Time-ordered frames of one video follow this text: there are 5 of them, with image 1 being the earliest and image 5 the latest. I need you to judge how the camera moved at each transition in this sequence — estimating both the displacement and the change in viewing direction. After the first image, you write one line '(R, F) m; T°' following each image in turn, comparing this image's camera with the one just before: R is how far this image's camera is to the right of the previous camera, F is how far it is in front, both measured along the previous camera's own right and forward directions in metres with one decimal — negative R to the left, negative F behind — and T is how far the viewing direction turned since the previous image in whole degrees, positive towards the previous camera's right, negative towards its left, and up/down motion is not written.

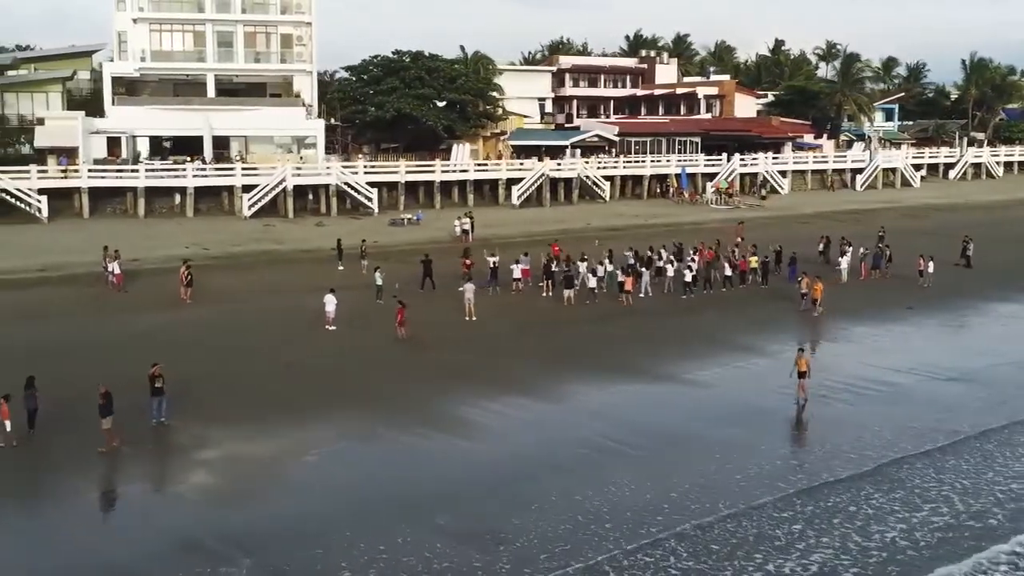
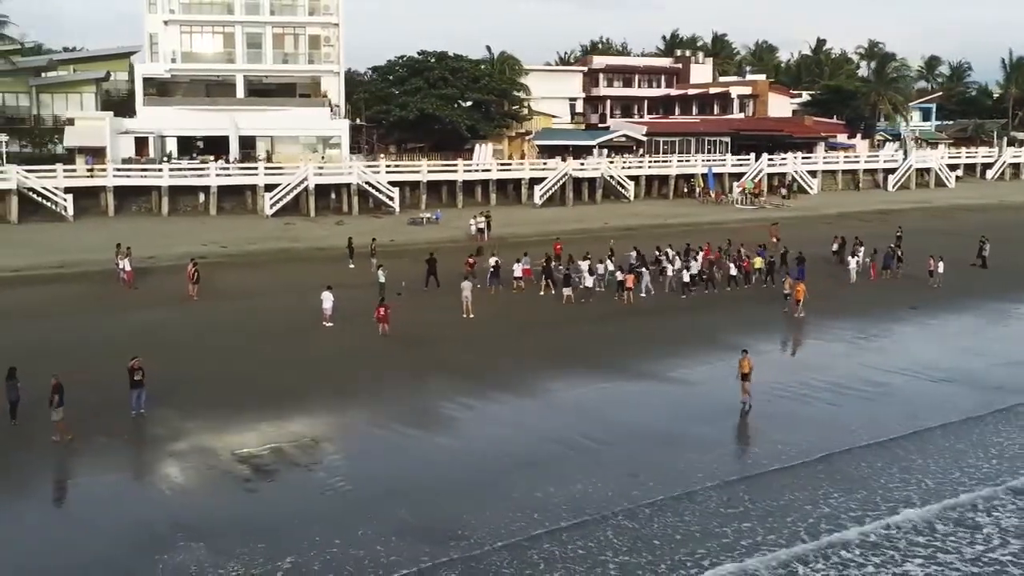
(+1.0, -0.1) m; -2°
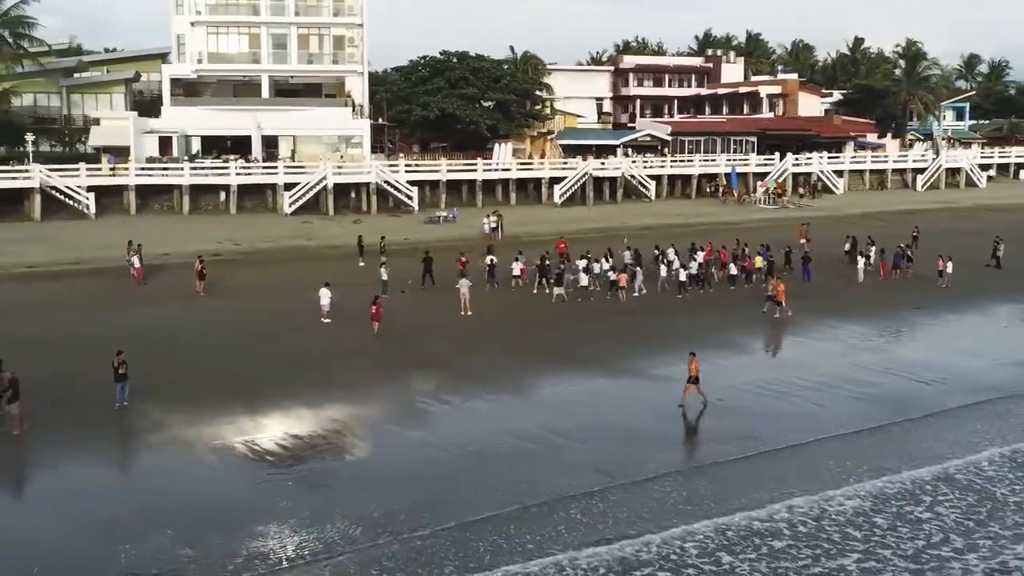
(+0.9, -0.1) m; -2°
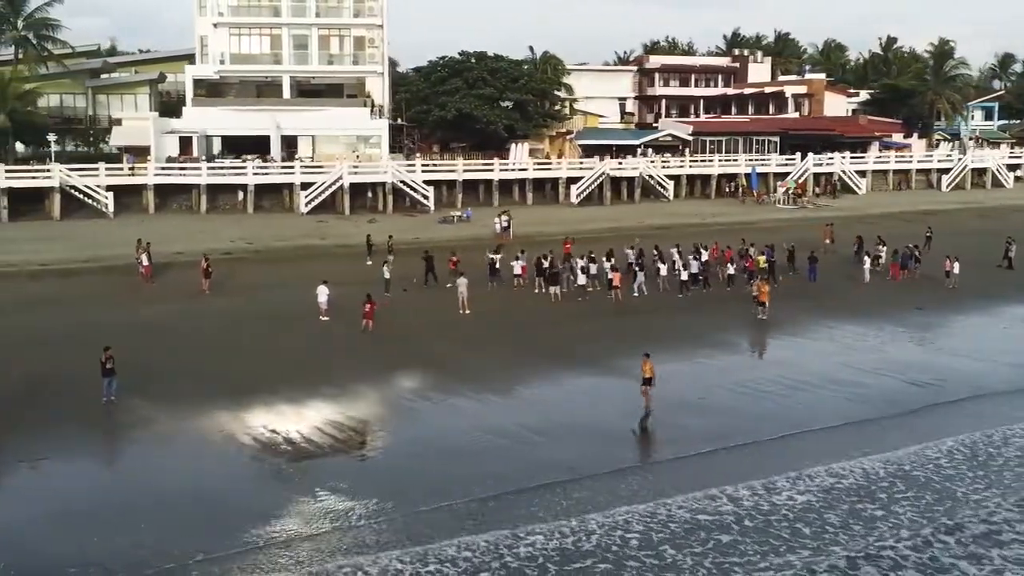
(+0.8, -0.1) m; -2°
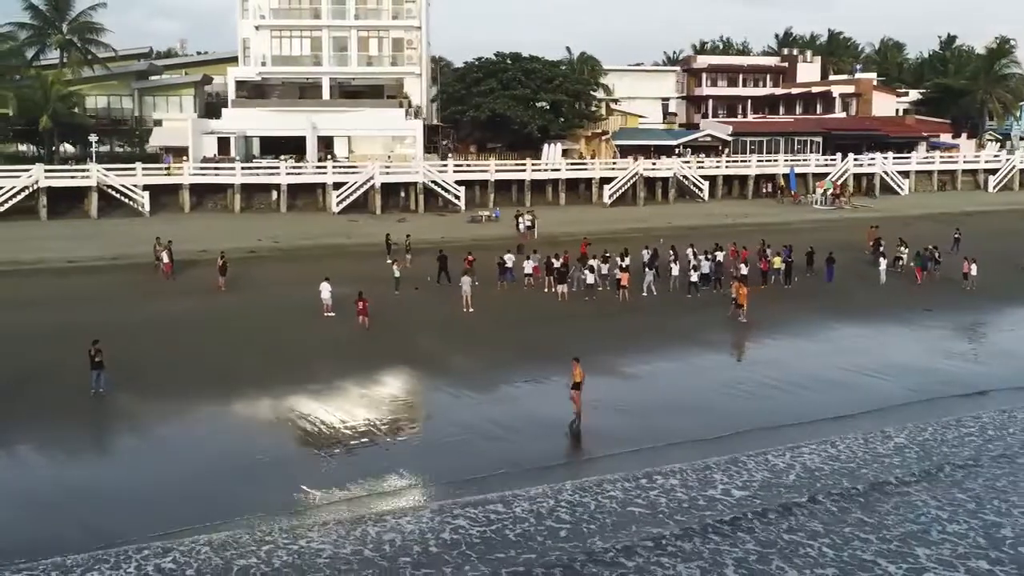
(+1.2, -0.2) m; -3°
